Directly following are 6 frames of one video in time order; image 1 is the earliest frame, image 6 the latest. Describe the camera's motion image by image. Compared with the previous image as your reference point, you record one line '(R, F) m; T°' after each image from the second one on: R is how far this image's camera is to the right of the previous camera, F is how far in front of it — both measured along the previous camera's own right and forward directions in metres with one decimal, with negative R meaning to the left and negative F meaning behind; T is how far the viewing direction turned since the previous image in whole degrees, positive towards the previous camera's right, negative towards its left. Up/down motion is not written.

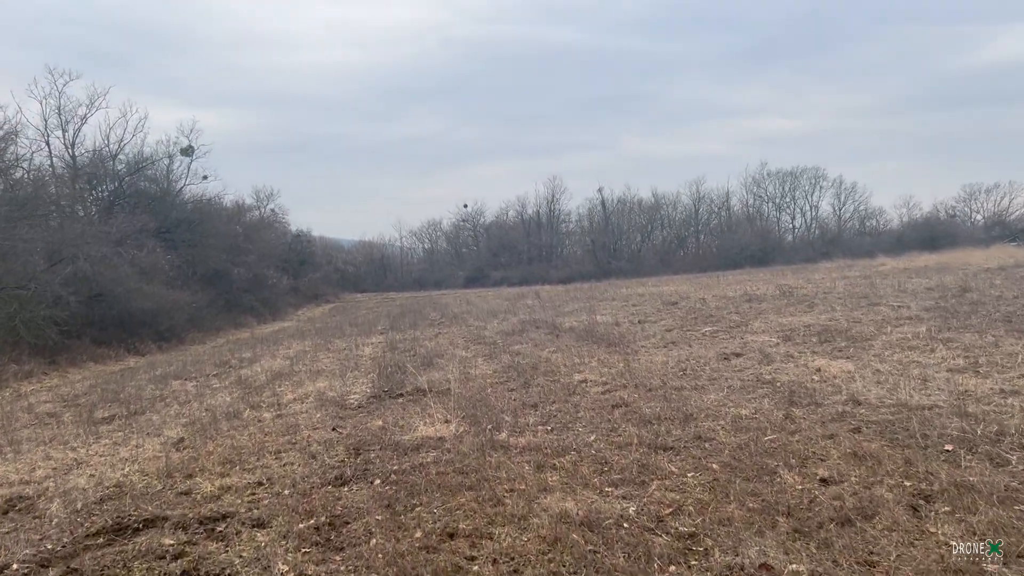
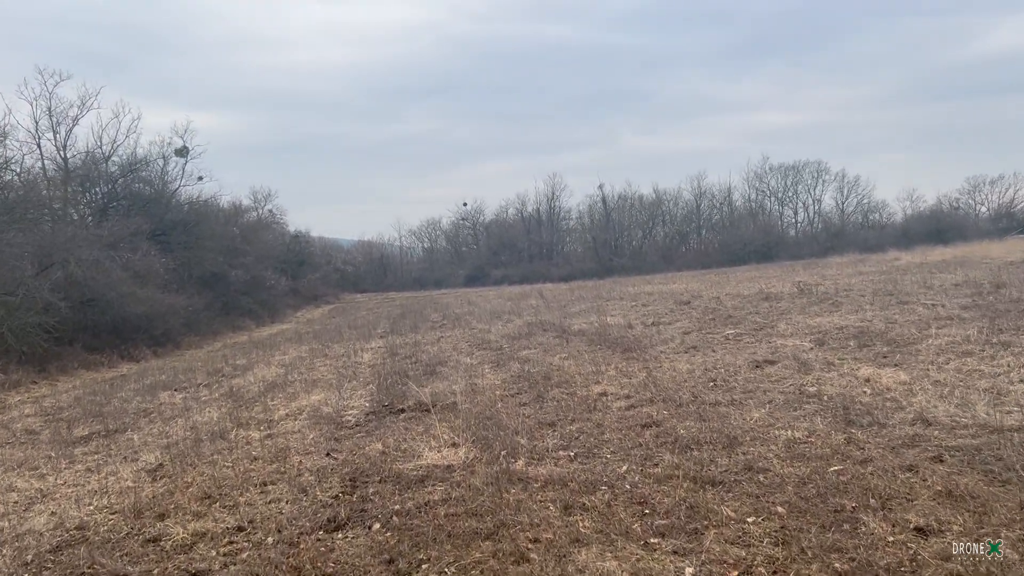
(-0.1, +0.8) m; 0°
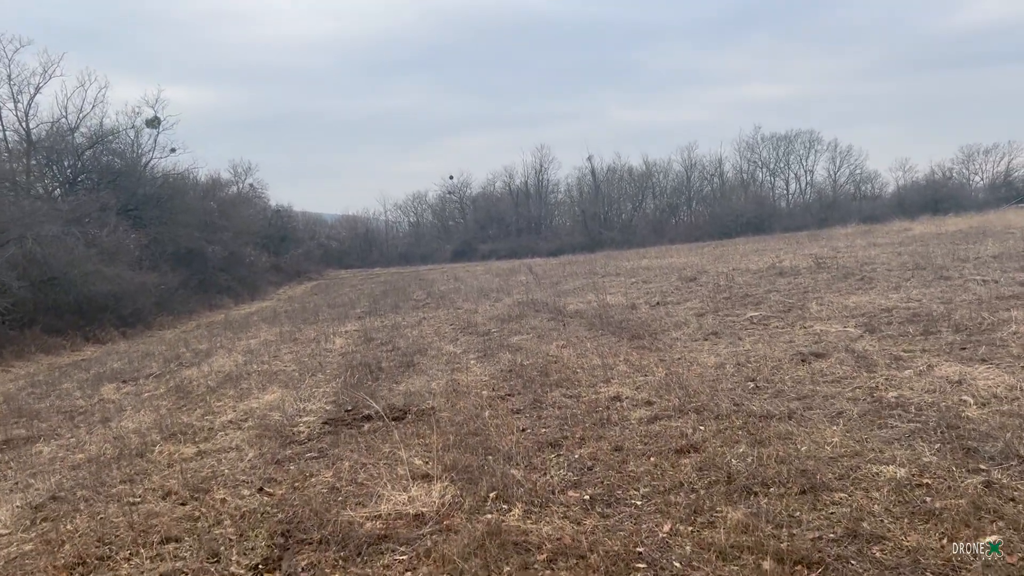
(0.0, +1.5) m; +1°
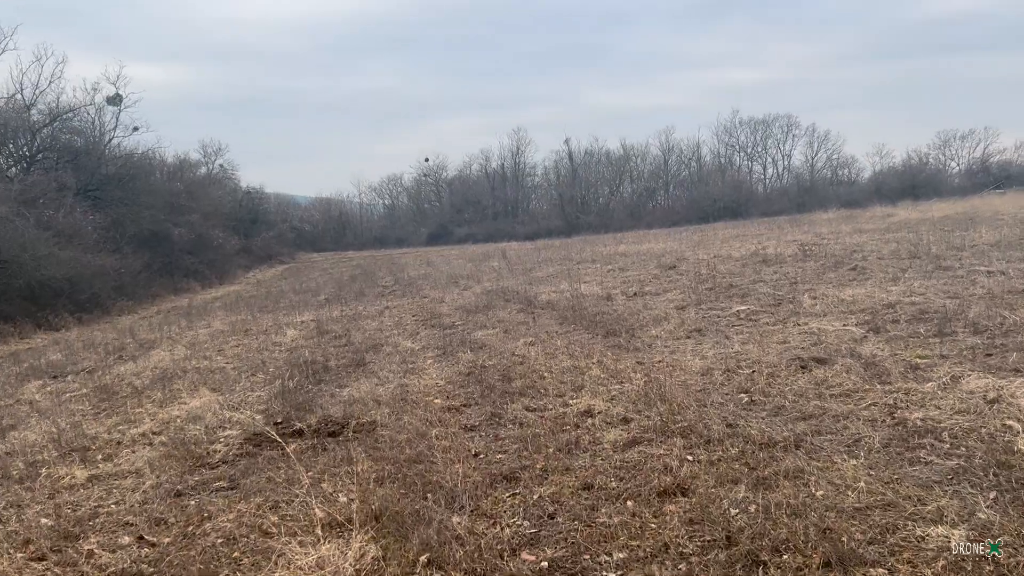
(+0.2, +0.9) m; +2°
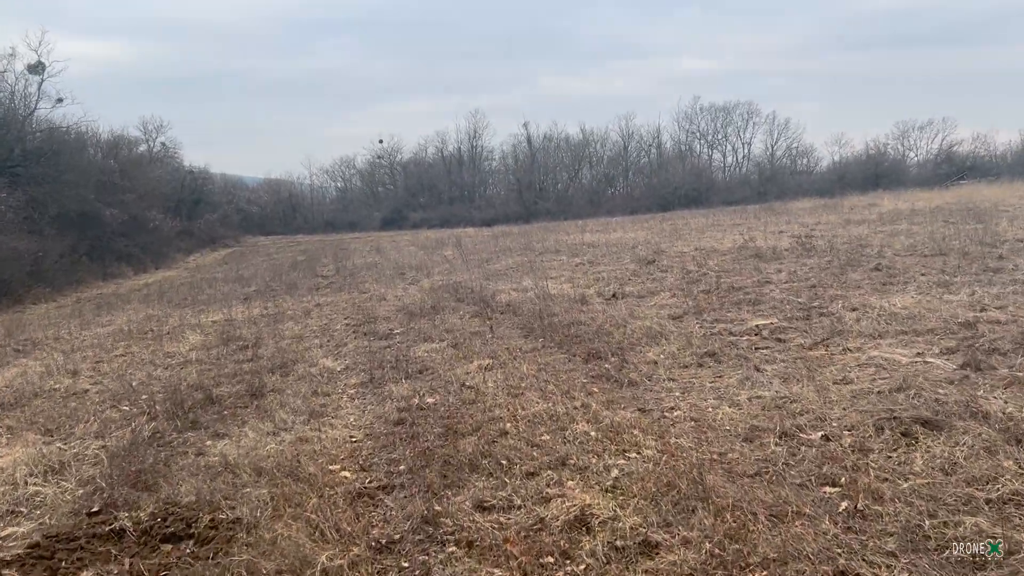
(0.0, +2.1) m; +3°
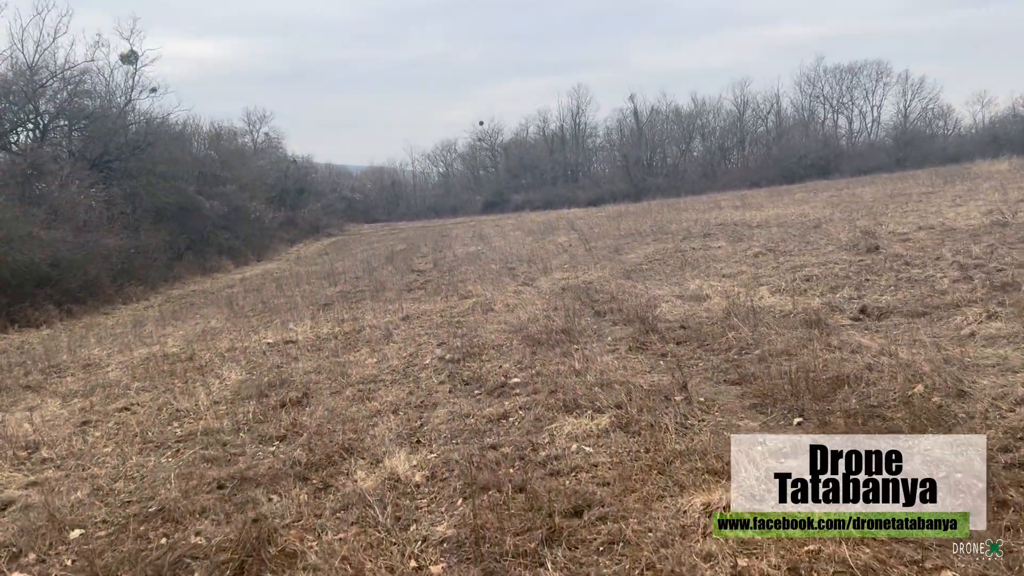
(-0.6, +3.4) m; -7°
